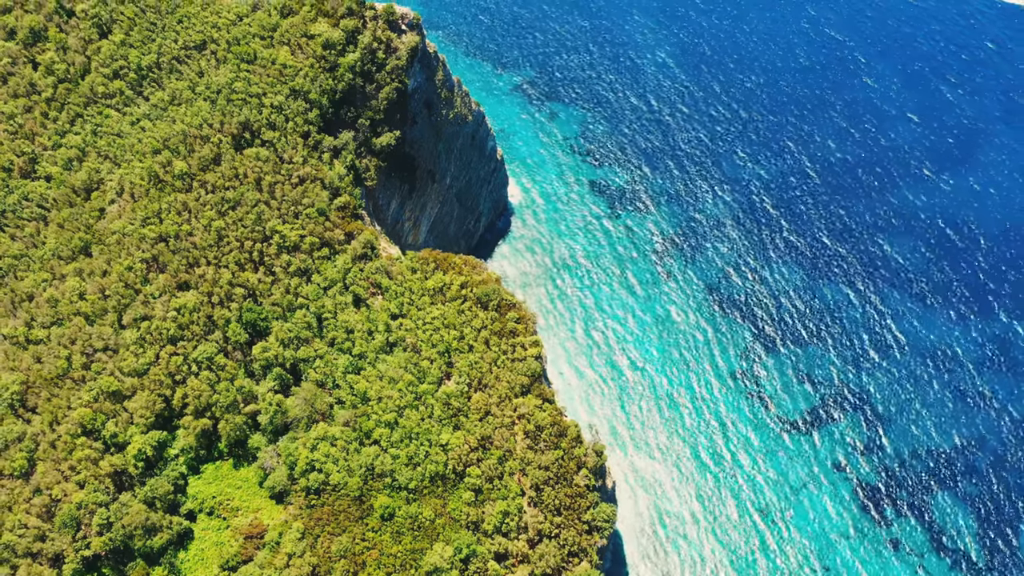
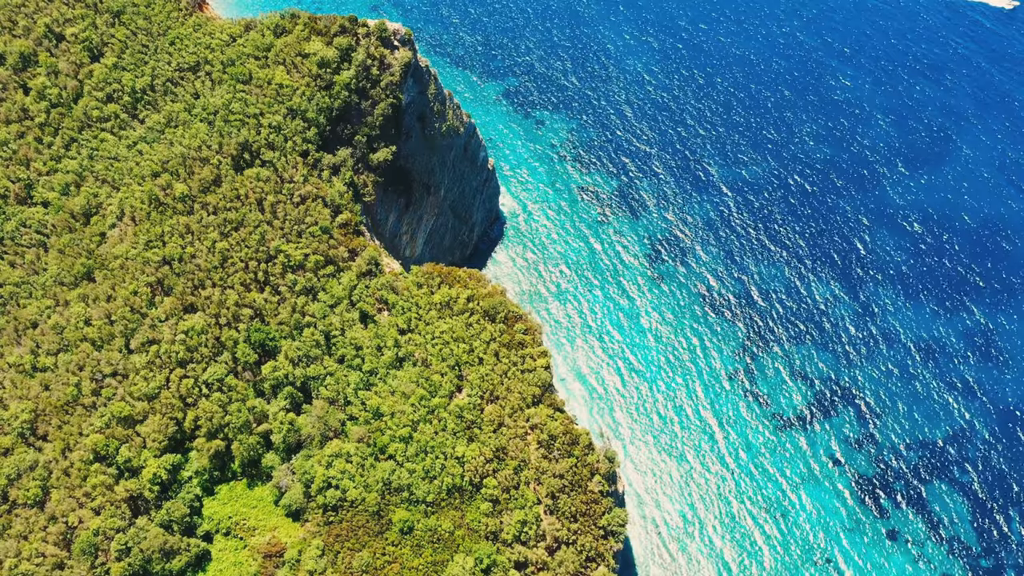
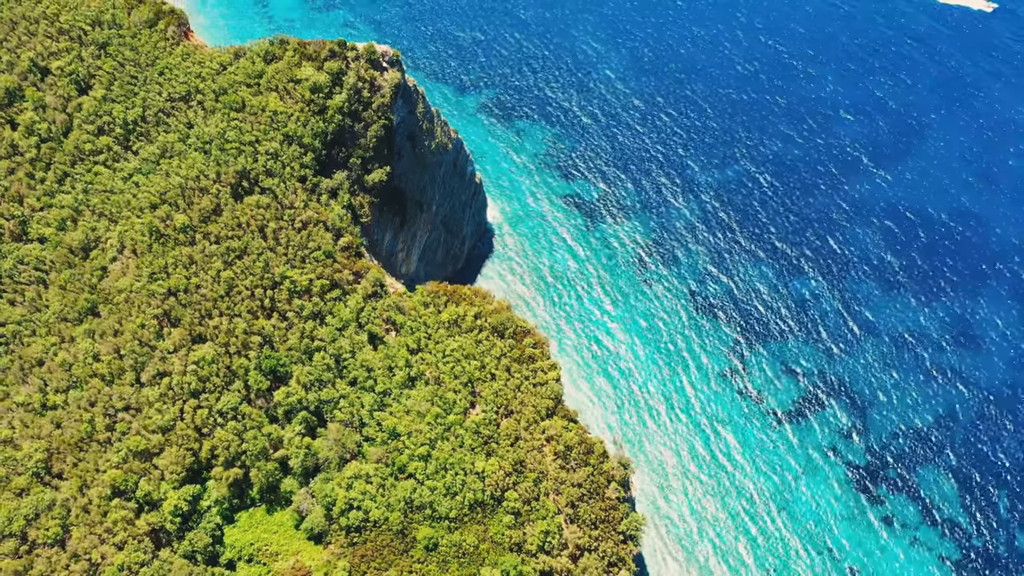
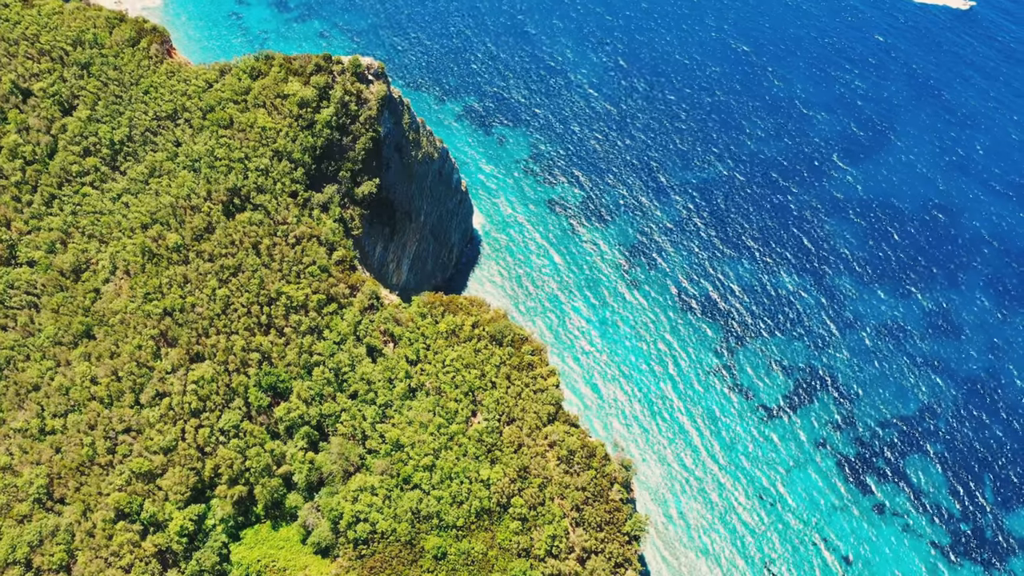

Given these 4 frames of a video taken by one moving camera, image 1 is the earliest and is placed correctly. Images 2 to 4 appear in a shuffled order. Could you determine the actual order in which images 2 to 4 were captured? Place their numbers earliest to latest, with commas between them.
2, 3, 4
